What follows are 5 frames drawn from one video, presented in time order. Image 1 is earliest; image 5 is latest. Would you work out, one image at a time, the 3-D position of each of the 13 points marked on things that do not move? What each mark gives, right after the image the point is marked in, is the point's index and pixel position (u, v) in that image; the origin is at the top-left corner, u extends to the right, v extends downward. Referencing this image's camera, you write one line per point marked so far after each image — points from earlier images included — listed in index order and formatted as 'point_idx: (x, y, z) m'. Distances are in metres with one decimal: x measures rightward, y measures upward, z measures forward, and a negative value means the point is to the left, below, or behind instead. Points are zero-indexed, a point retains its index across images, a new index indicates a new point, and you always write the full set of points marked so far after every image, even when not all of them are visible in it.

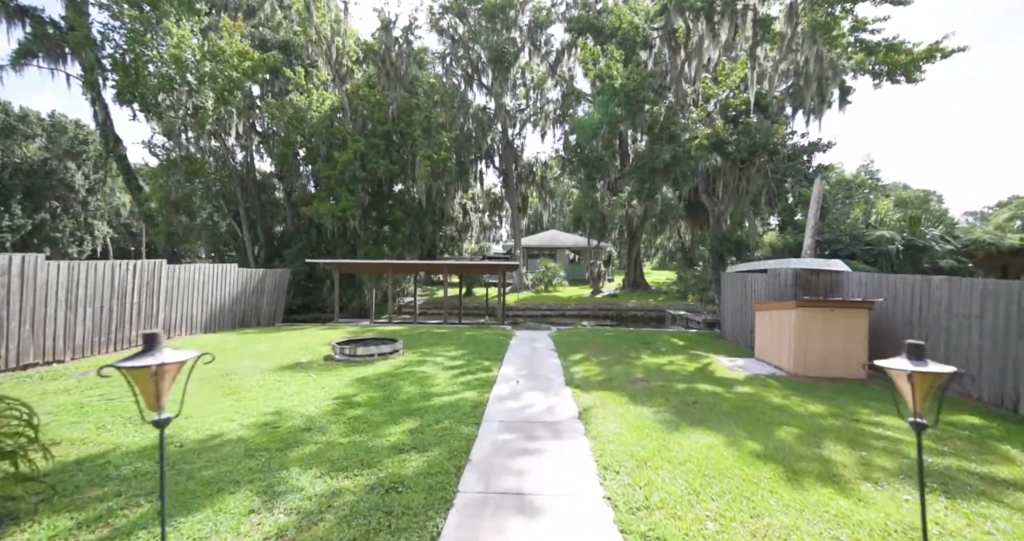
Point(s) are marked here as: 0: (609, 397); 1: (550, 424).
0: (+1.3, -1.7, +6.3) m
1: (+0.4, -1.7, +5.1) m
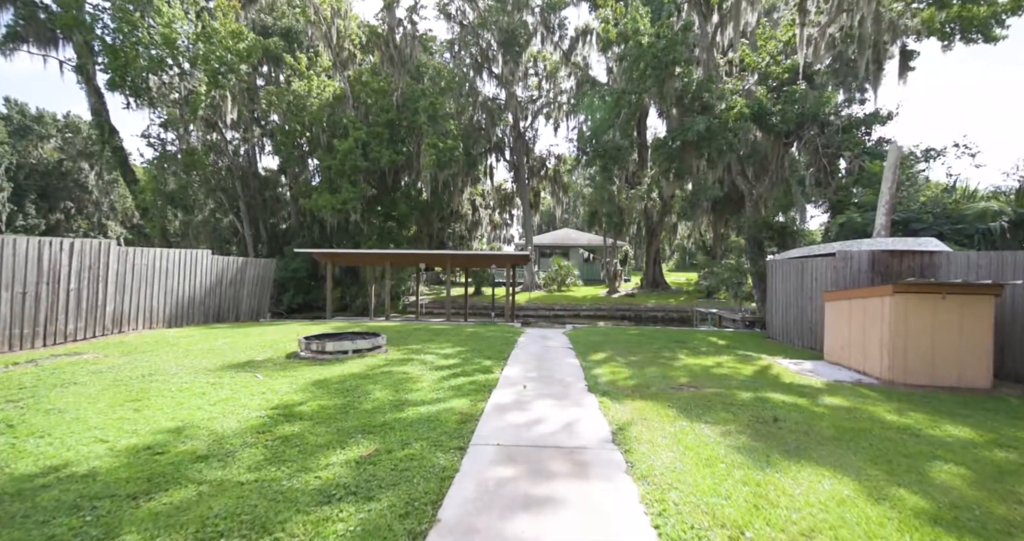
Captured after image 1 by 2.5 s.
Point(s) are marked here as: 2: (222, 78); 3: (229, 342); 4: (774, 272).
0: (+1.3, -1.3, +4.6) m
1: (+0.4, -1.3, +3.4) m
2: (-12.1, +8.1, +19.7) m
3: (-4.7, -1.2, +7.9) m
4: (+6.0, 0.0, +10.8) m
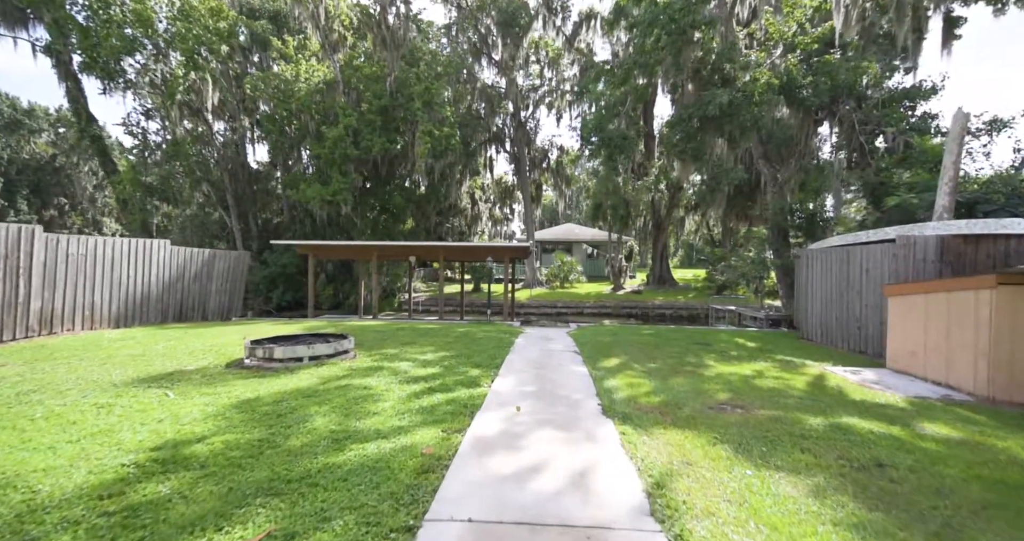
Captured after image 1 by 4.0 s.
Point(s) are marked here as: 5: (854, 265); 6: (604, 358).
0: (+1.2, -1.2, +3.3) m
1: (+0.3, -1.2, +2.1) m
2: (-12.1, +8.3, +18.5) m
3: (-4.8, -1.1, +6.6) m
4: (+6.0, +0.1, +9.5) m
5: (+5.6, +0.1, +7.8) m
6: (+1.3, -1.3, +6.8) m
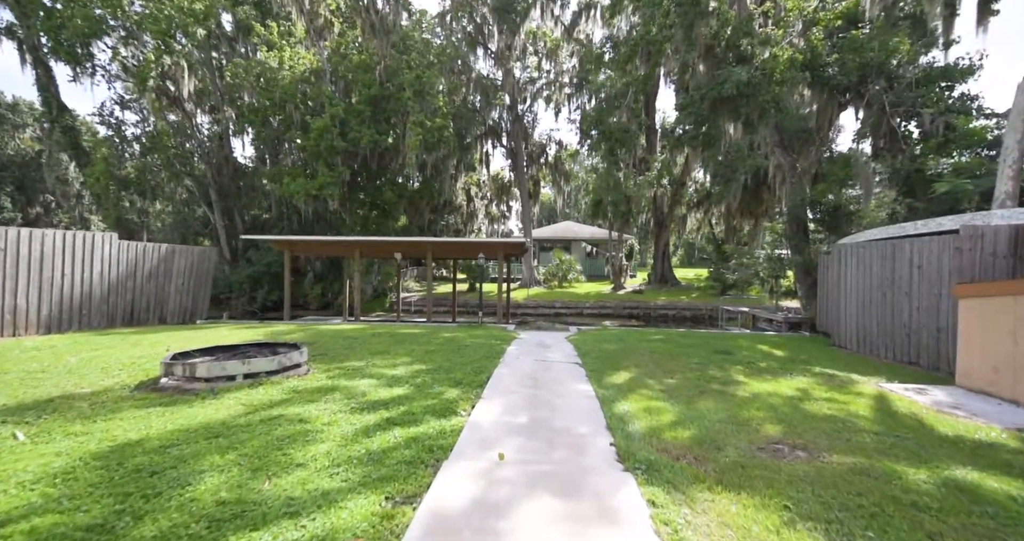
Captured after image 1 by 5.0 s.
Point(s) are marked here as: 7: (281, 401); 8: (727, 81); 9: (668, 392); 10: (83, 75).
0: (+1.1, -1.2, +2.2) m
1: (+0.2, -1.1, +1.0) m
2: (-12.3, +8.3, +17.3) m
3: (-4.9, -1.0, +5.5) m
4: (+5.8, +0.2, +8.4) m
5: (+5.5, +0.1, +6.7) m
6: (+1.2, -1.2, +5.7) m
7: (-1.9, -1.1, +3.9) m
8: (+4.6, +4.0, +10.3) m
9: (+1.6, -1.2, +4.9) m
10: (-16.2, +7.4, +17.9) m
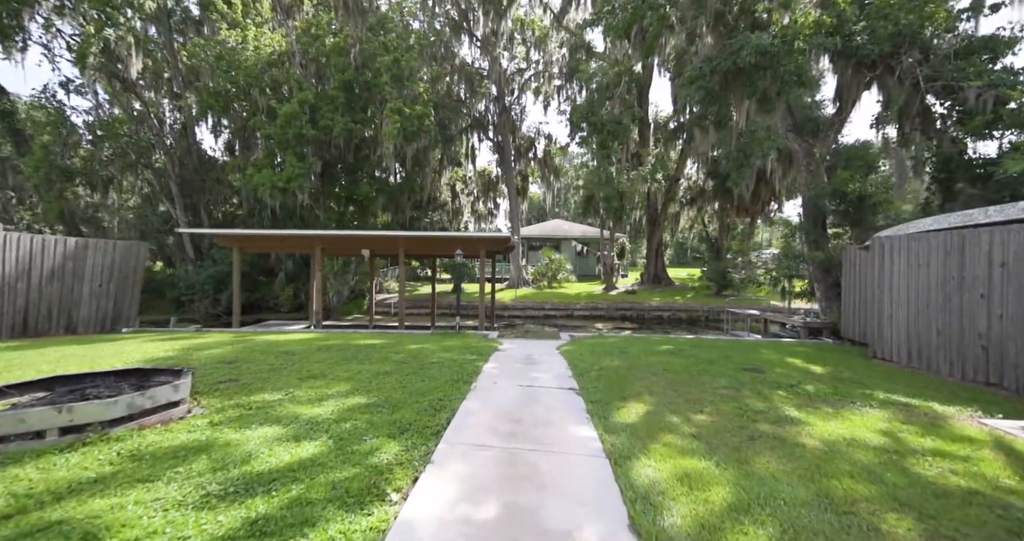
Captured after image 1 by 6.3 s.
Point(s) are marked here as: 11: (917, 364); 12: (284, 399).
0: (+1.0, -1.1, +0.7) m
1: (+0.1, -1.1, -0.5) m
2: (-12.8, +8.4, +15.5) m
3: (-5.1, -1.0, +3.9) m
4: (+5.5, +0.2, +7.1) m
5: (+5.3, +0.2, +5.4) m
6: (+1.0, -1.2, +4.3) m
7: (-2.1, -1.1, +2.4) m
8: (+4.2, +4.1, +8.9) m
9: (+1.4, -1.2, +3.4) m
10: (-16.7, +7.4, +16.1) m
11: (+5.2, -1.2, +6.2) m
12: (-1.9, -1.1, +3.9) m
